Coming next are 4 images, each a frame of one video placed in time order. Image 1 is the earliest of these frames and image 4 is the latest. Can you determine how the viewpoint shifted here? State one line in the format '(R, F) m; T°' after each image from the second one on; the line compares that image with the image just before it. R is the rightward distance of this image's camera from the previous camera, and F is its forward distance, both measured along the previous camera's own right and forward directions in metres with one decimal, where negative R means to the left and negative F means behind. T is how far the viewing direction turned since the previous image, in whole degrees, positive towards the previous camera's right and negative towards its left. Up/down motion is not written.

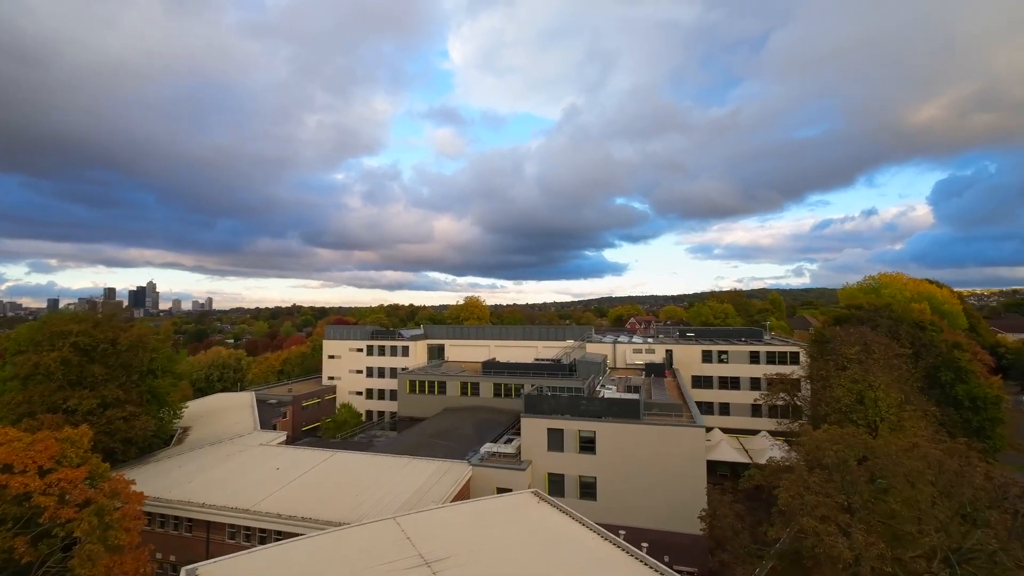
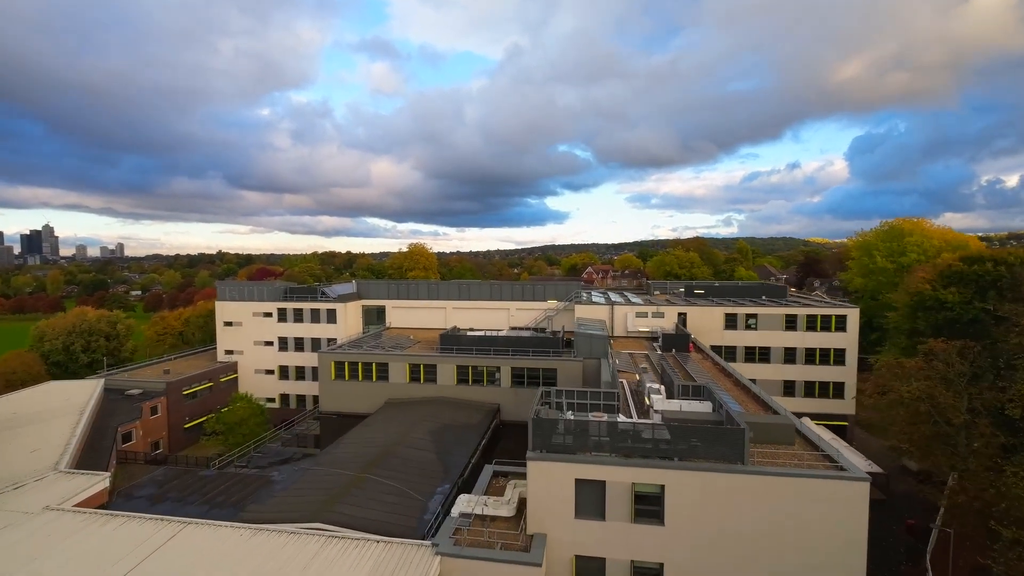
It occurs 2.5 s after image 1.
(-1.8, +13.4) m; +7°
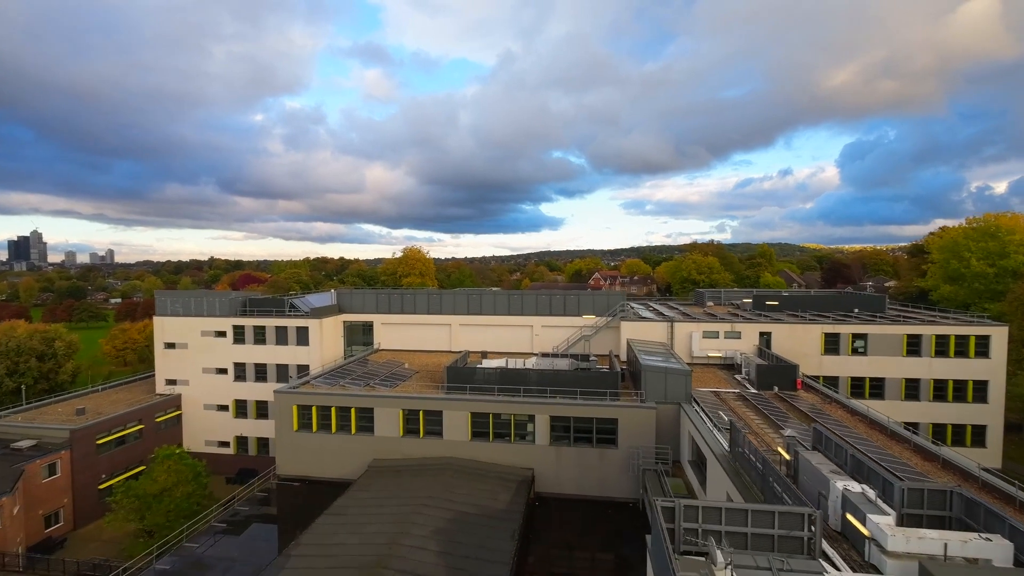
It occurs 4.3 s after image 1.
(-2.0, +9.4) m; +1°
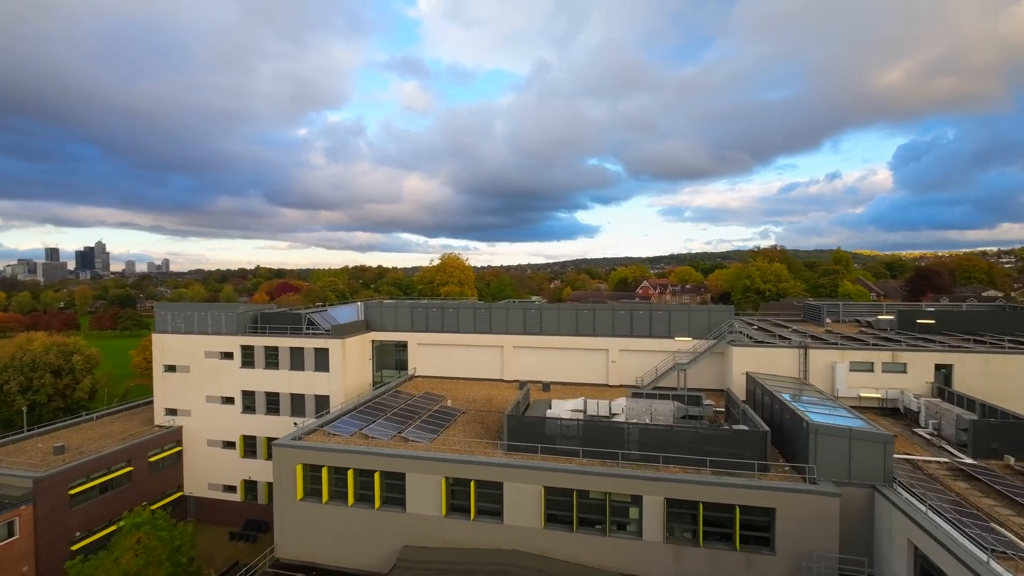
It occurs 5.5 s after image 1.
(-1.8, +6.8) m; -4°
